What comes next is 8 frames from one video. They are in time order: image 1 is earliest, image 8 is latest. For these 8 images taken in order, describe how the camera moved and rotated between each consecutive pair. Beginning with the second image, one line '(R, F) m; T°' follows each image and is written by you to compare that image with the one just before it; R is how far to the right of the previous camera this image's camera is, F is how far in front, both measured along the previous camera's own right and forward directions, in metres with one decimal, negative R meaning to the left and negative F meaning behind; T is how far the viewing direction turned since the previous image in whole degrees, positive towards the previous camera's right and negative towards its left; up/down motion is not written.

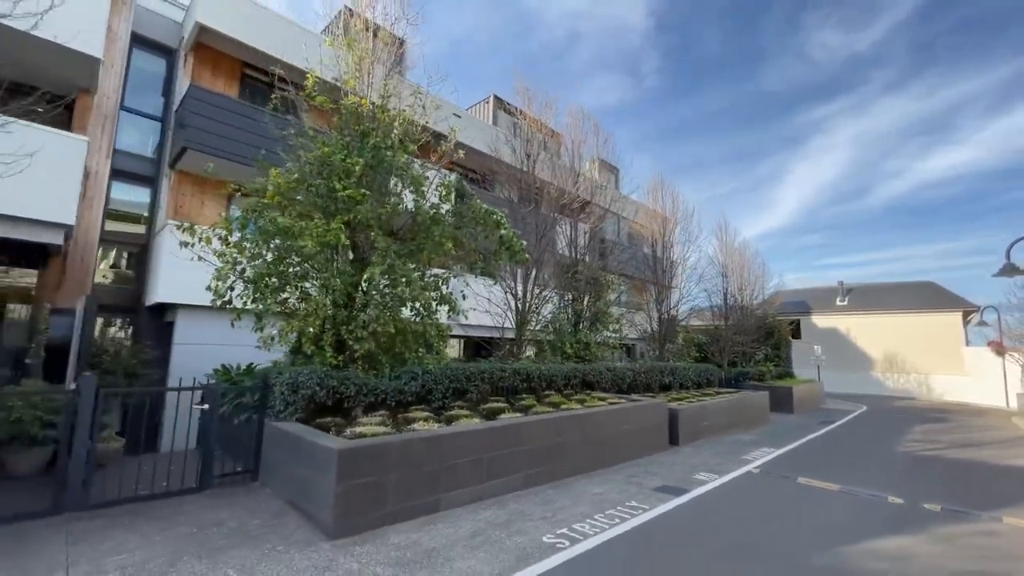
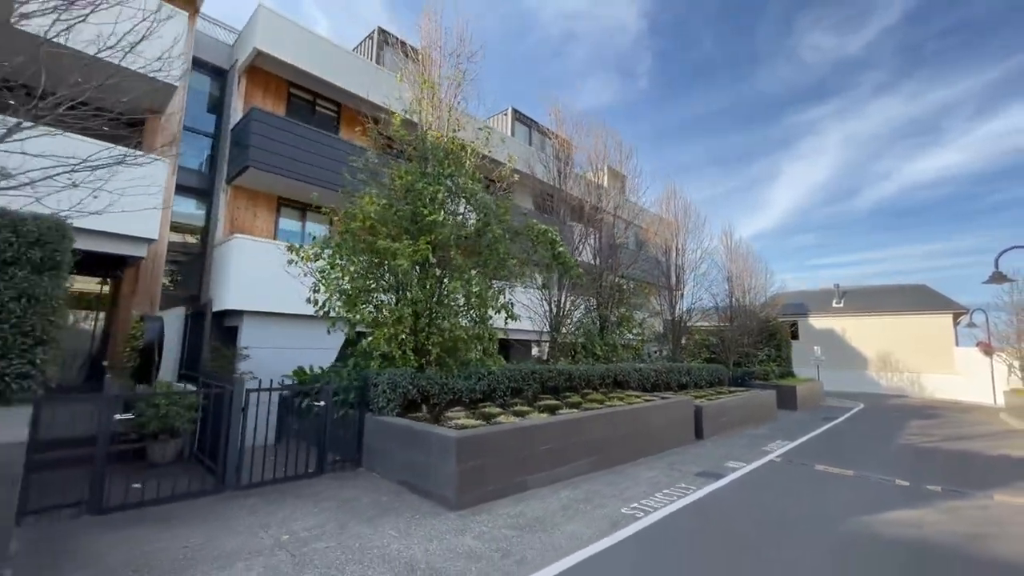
(-1.0, -0.8) m; +1°
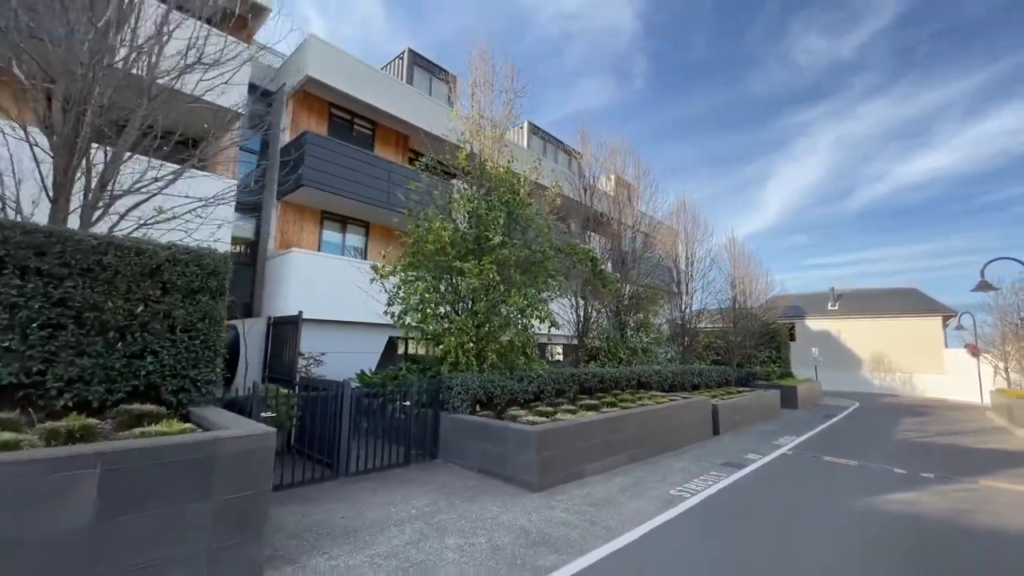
(-1.0, -0.9) m; +1°
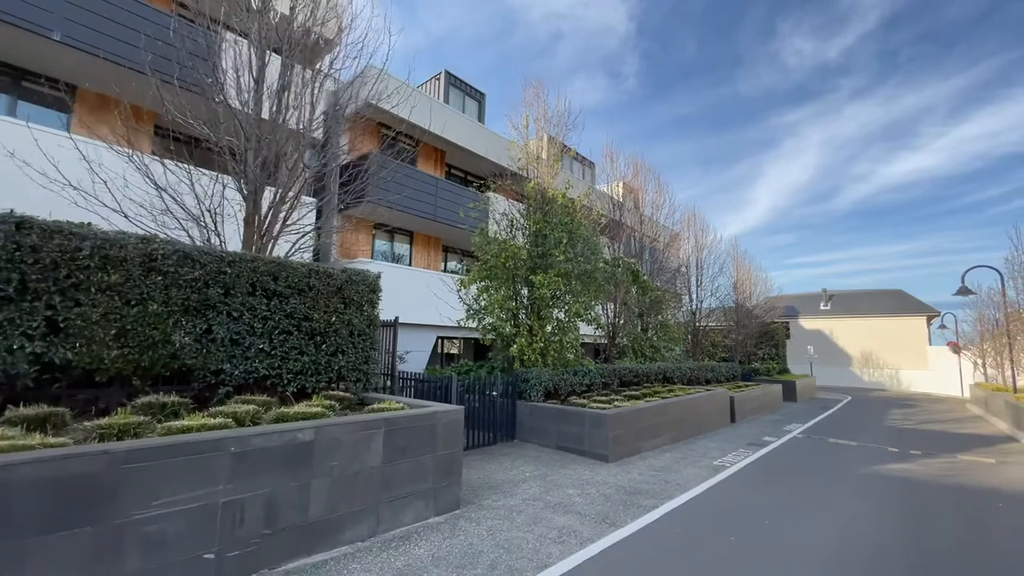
(-1.4, -1.3) m; +1°
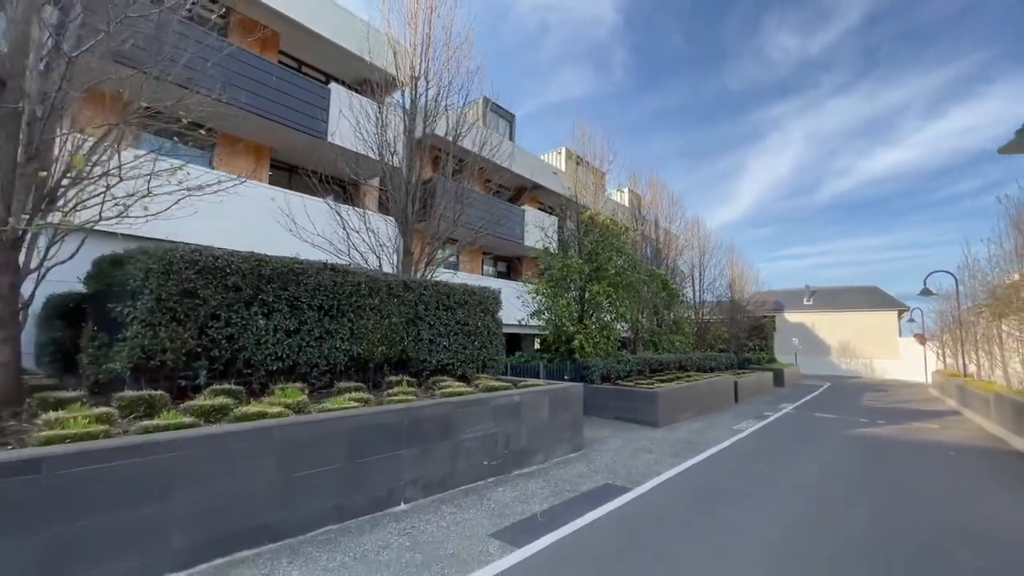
(-1.8, -2.2) m; +2°
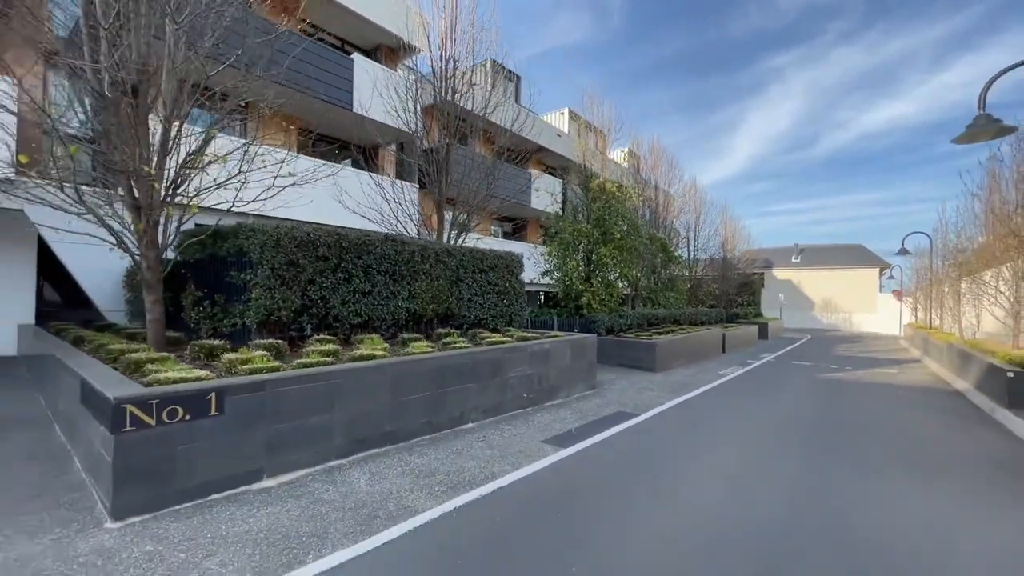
(-0.6, -1.2) m; +1°
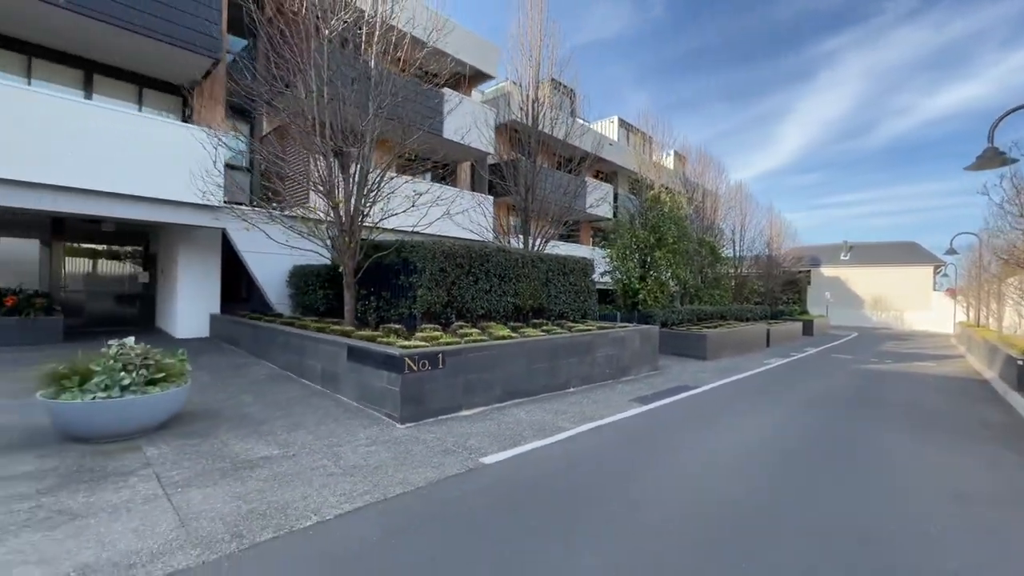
(-1.0, -2.0) m; -5°
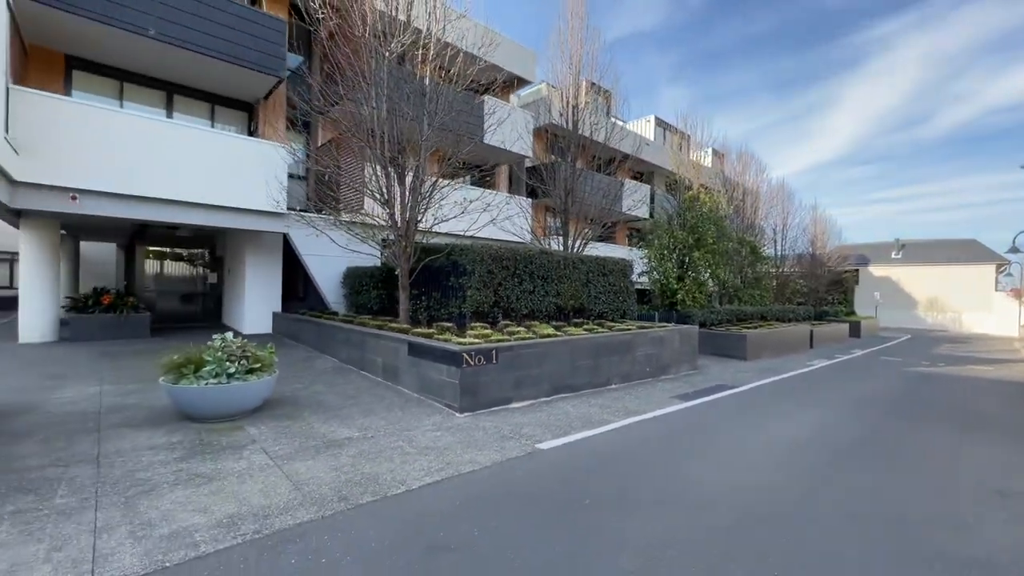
(-0.2, -0.4) m; -4°
